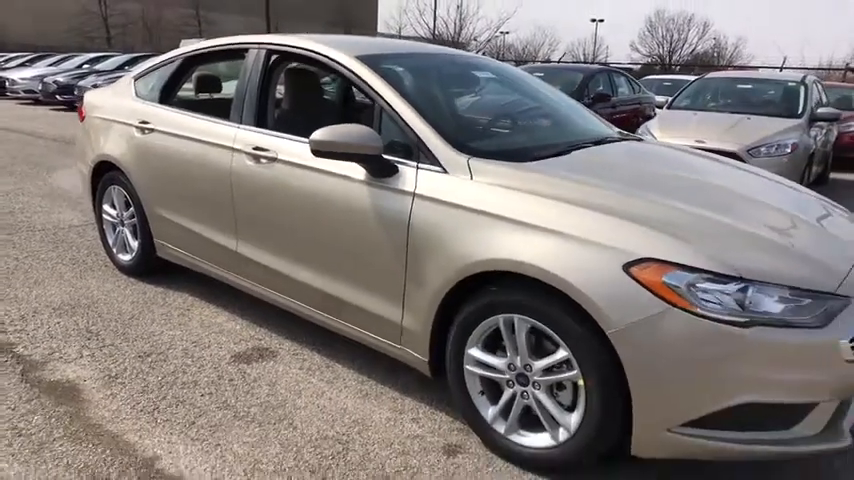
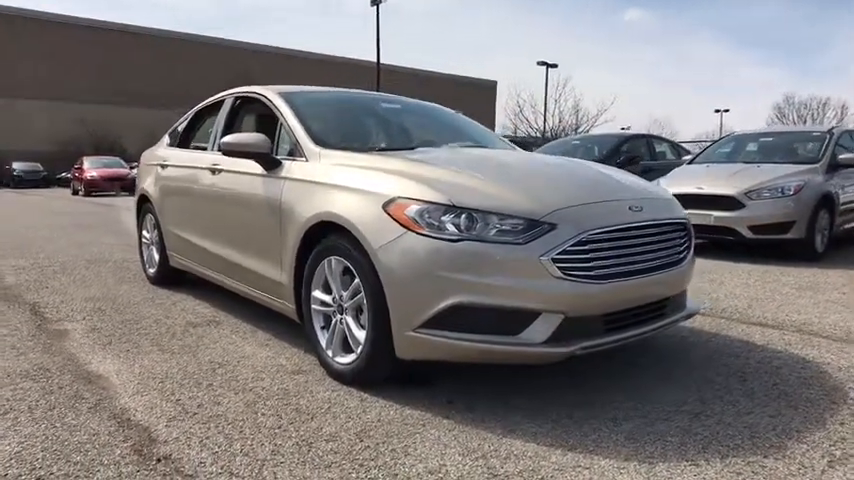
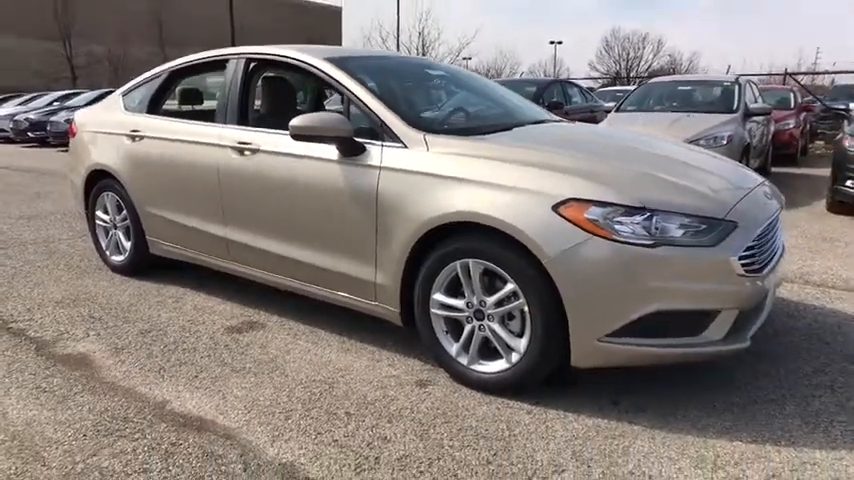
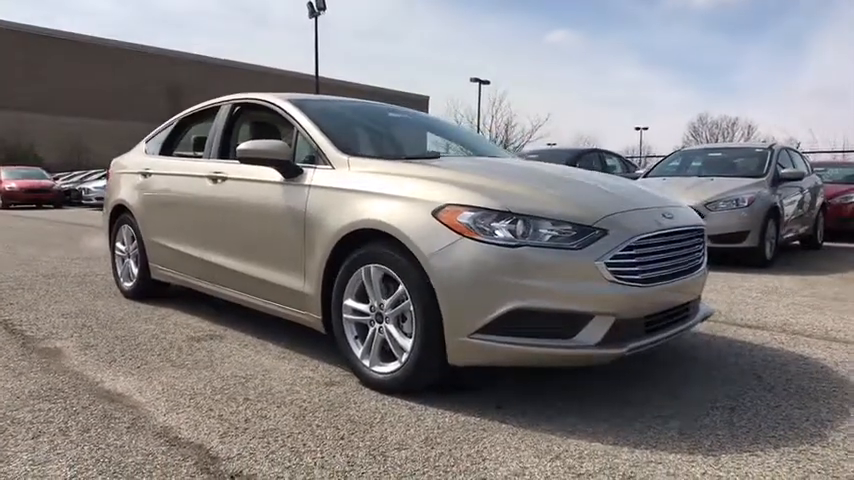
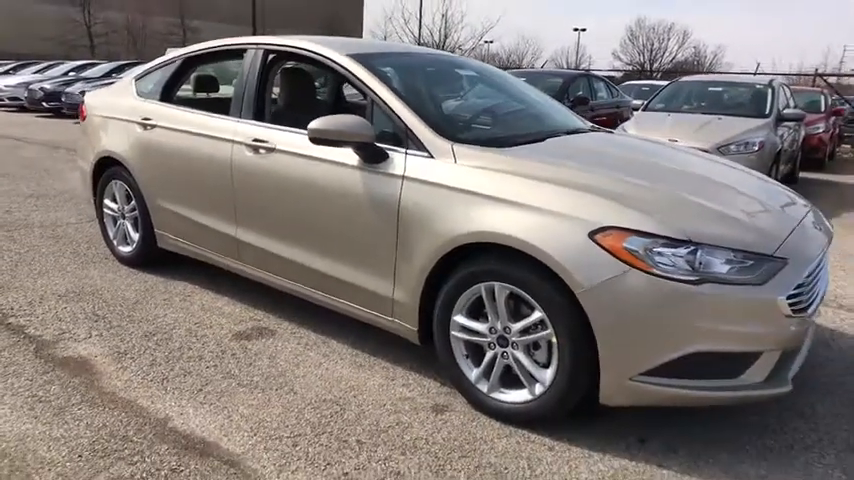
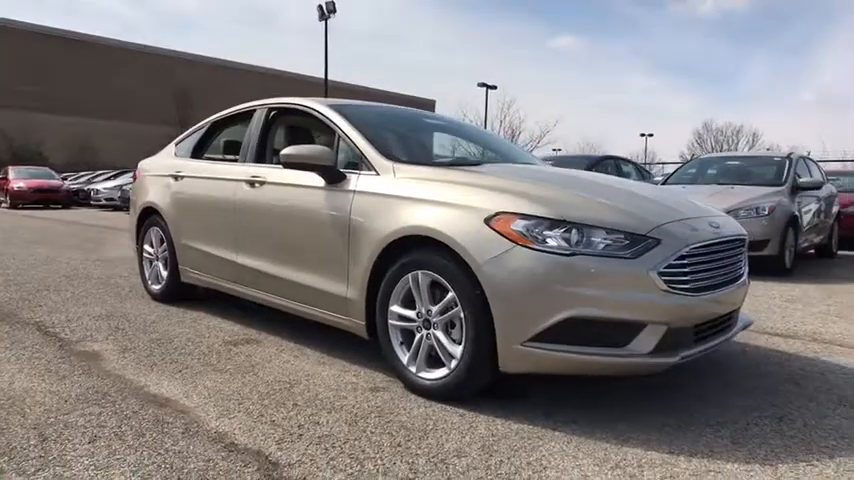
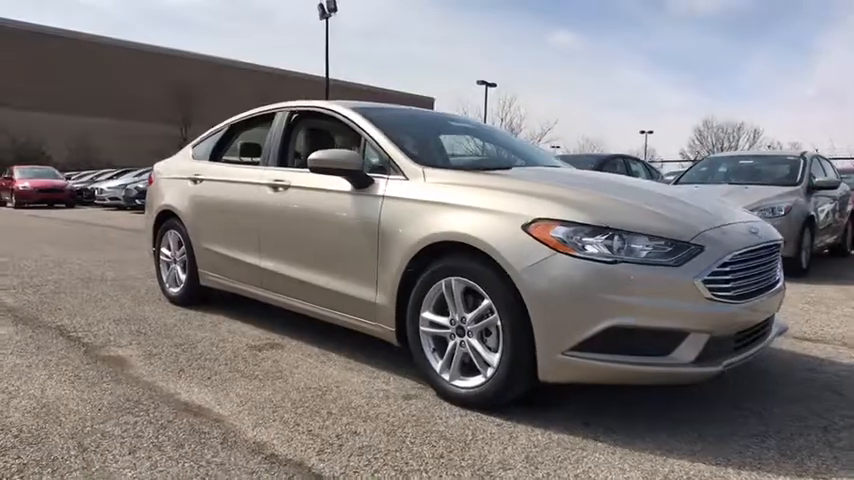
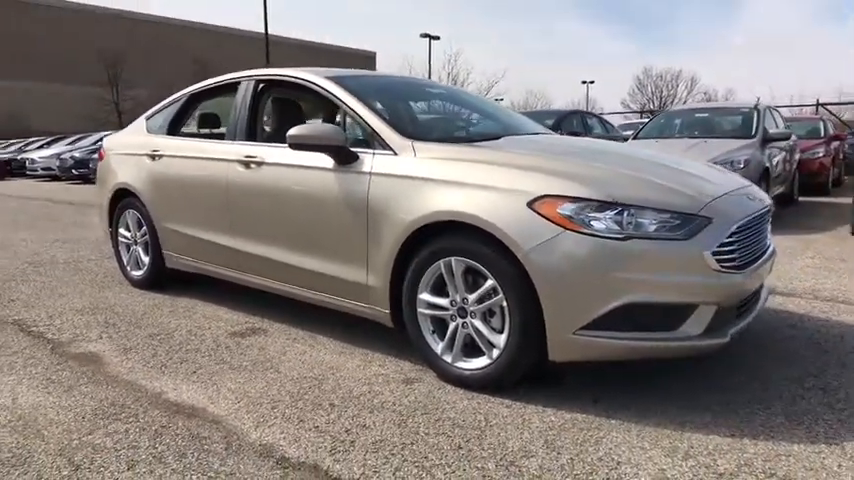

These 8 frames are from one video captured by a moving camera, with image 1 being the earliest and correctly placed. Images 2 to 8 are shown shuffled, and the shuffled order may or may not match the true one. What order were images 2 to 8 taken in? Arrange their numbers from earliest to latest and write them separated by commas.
5, 3, 8, 7, 6, 4, 2
